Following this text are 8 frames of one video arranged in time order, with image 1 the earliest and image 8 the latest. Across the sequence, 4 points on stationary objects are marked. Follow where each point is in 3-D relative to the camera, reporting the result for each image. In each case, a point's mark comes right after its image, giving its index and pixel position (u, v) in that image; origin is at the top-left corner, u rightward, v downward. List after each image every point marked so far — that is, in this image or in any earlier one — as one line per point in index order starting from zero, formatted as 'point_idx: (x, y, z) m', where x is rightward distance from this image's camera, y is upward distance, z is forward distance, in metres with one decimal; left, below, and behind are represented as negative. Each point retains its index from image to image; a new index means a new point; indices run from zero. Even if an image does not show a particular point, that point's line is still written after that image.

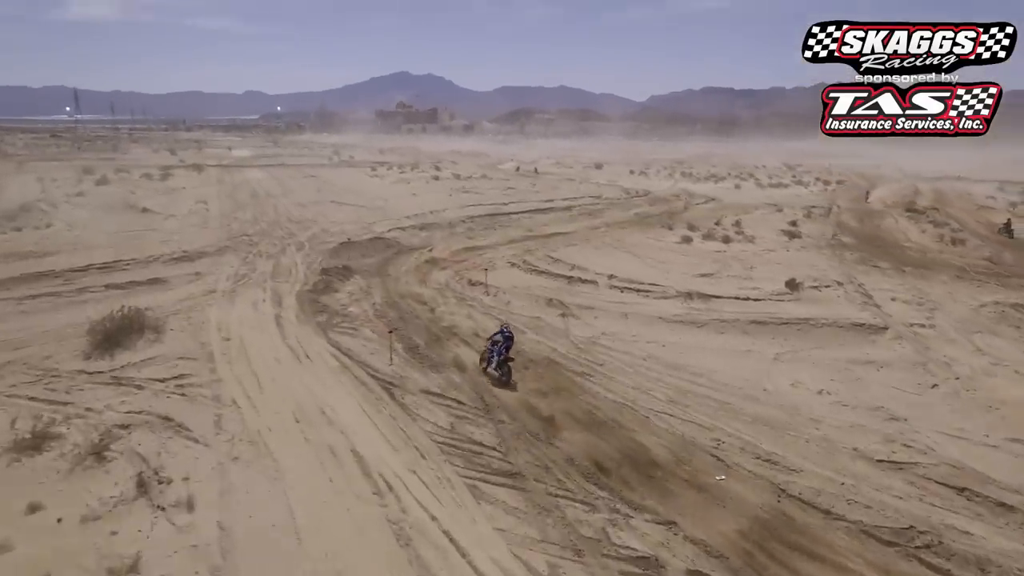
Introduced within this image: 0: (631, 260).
0: (+3.2, +0.7, +18.1) m
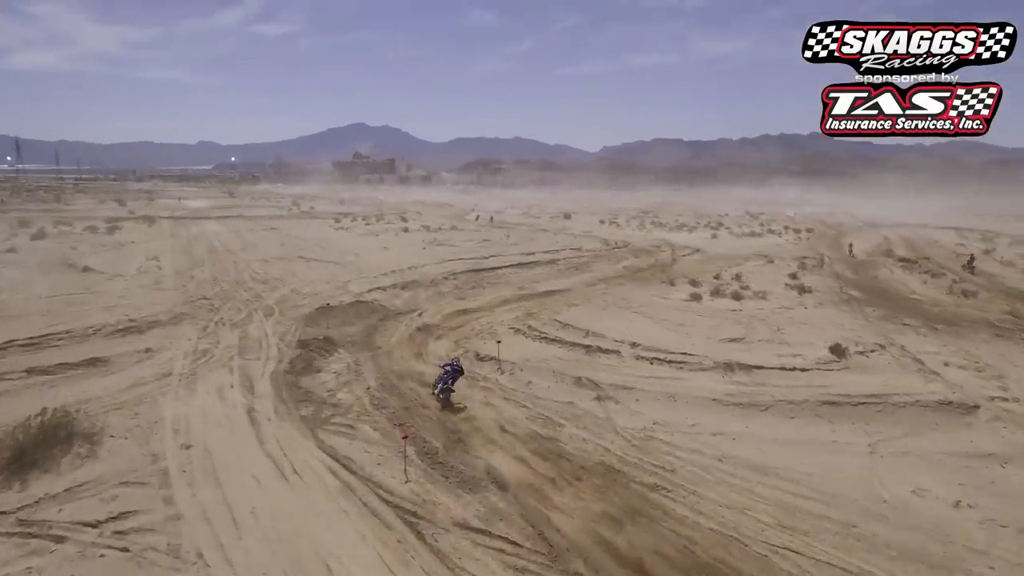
0: (+3.2, -0.9, +16.2) m
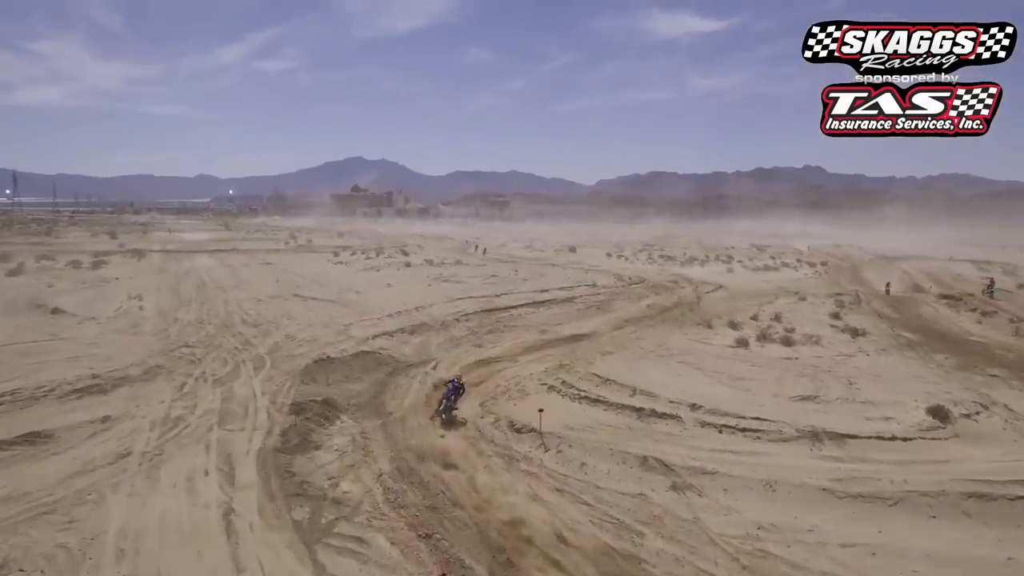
0: (+3.8, -1.8, +14.0) m
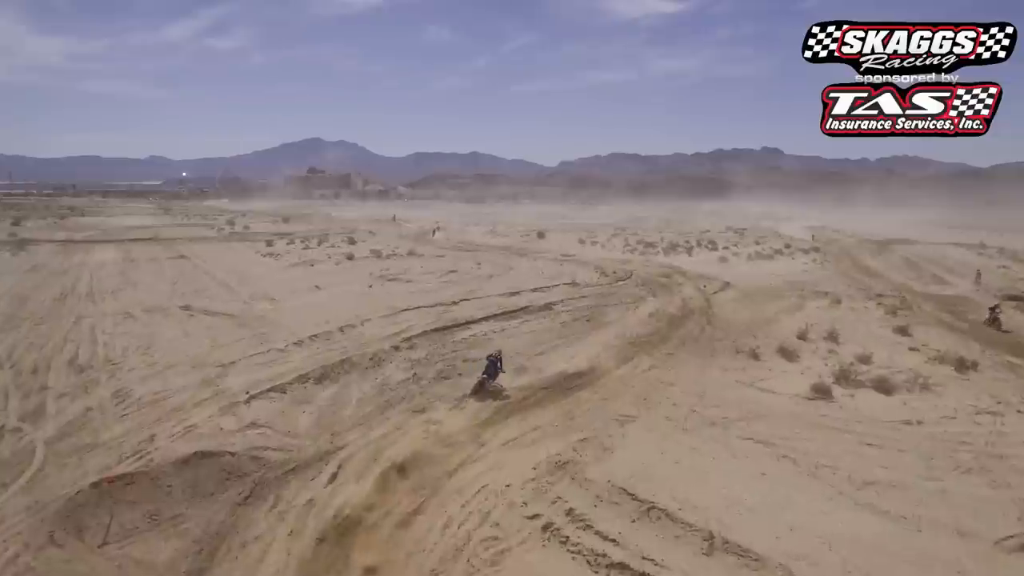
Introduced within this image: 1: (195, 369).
0: (+3.4, -2.3, +8.0) m
1: (-6.1, -1.5, +12.7) m
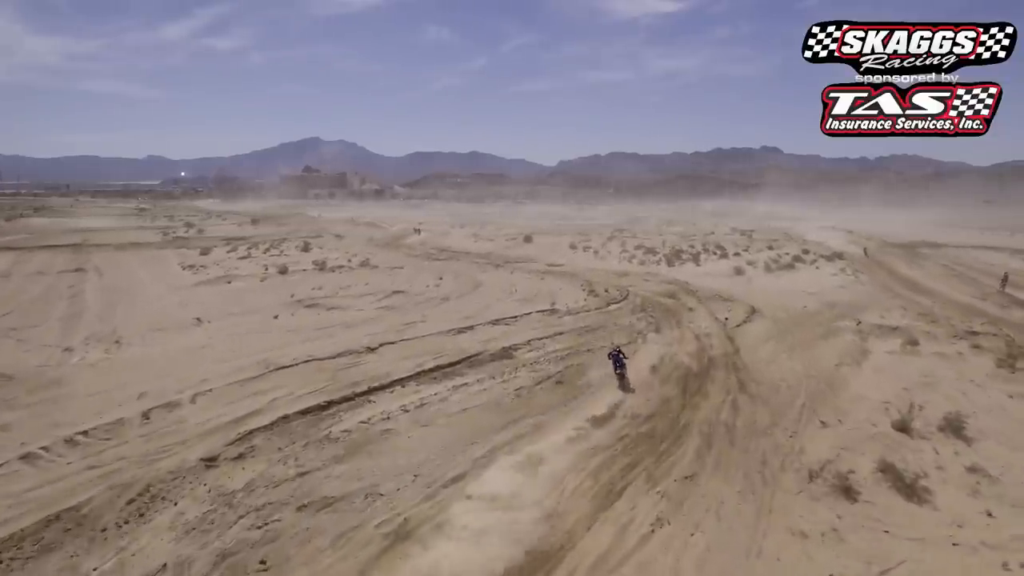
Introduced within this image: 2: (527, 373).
0: (+2.1, -3.2, +1.4) m
1: (-7.4, -2.4, +6.2) m
2: (+0.2, -1.7, +13.5) m
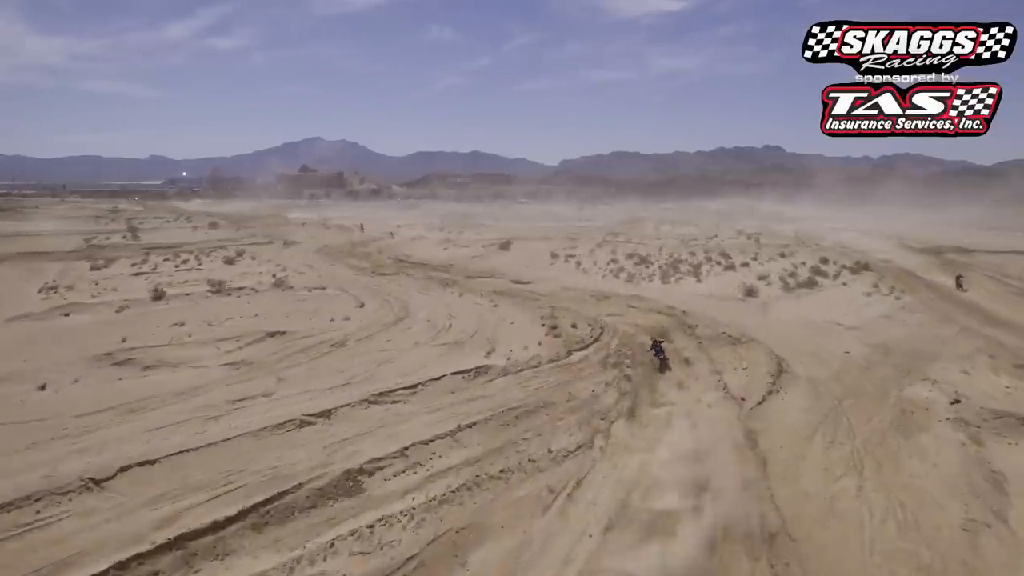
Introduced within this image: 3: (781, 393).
0: (+0.1, -4.2, -5.5) m
1: (-9.3, -3.4, -0.7) m
2: (-1.7, -2.7, +6.6) m
3: (+5.0, -2.0, +12.6) m
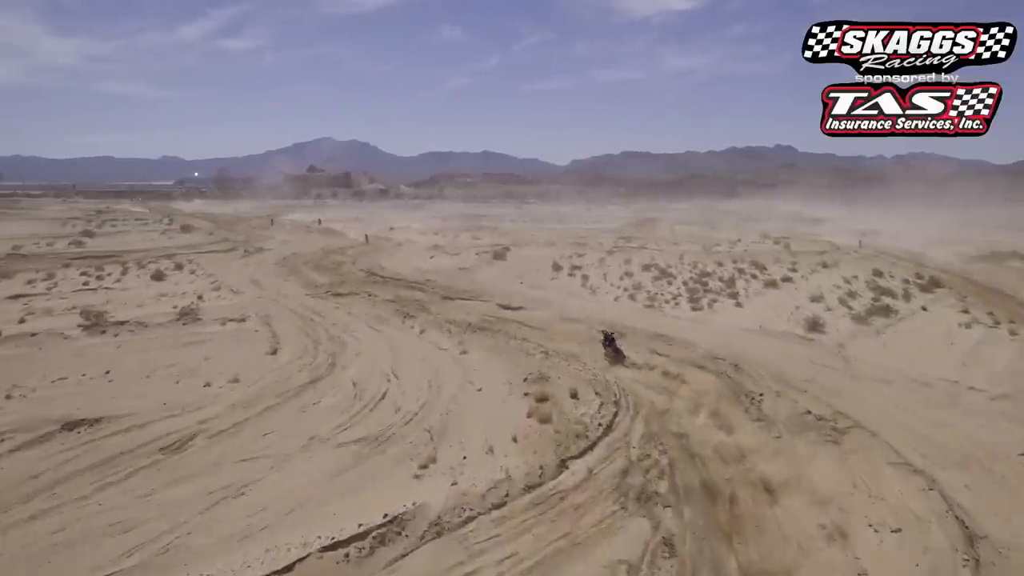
0: (-0.9, -5.1, -12.2) m
1: (-10.3, -4.3, -7.3) m
2: (-2.6, -3.6, -0.1) m
3: (+4.3, -2.9, +5.8) m
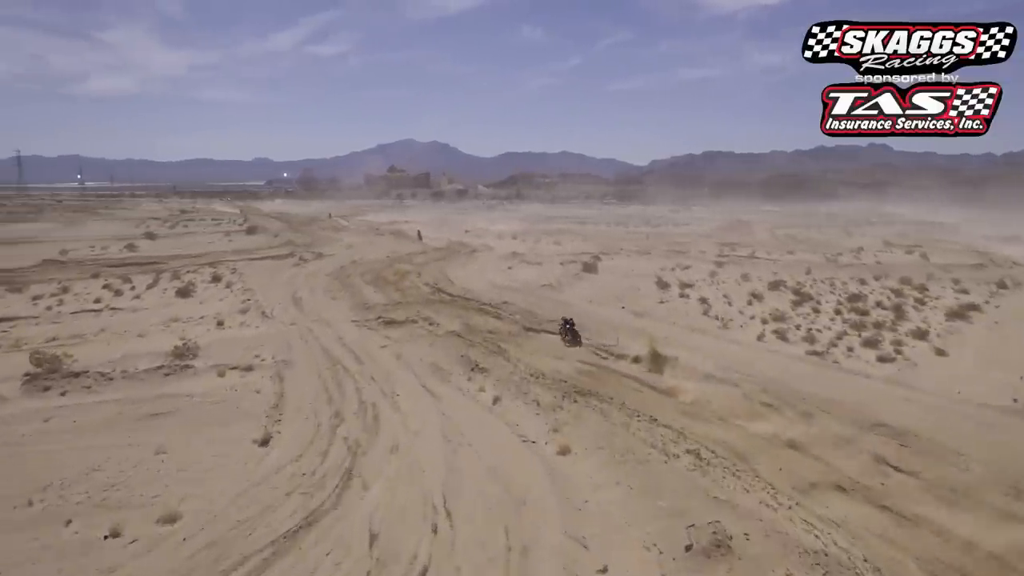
0: (-2.2, -6.0, -18.4) m
1: (-11.0, -5.0, -12.5) m
2: (-2.5, -4.5, -6.2) m
3: (+5.0, -3.9, -1.1) m
